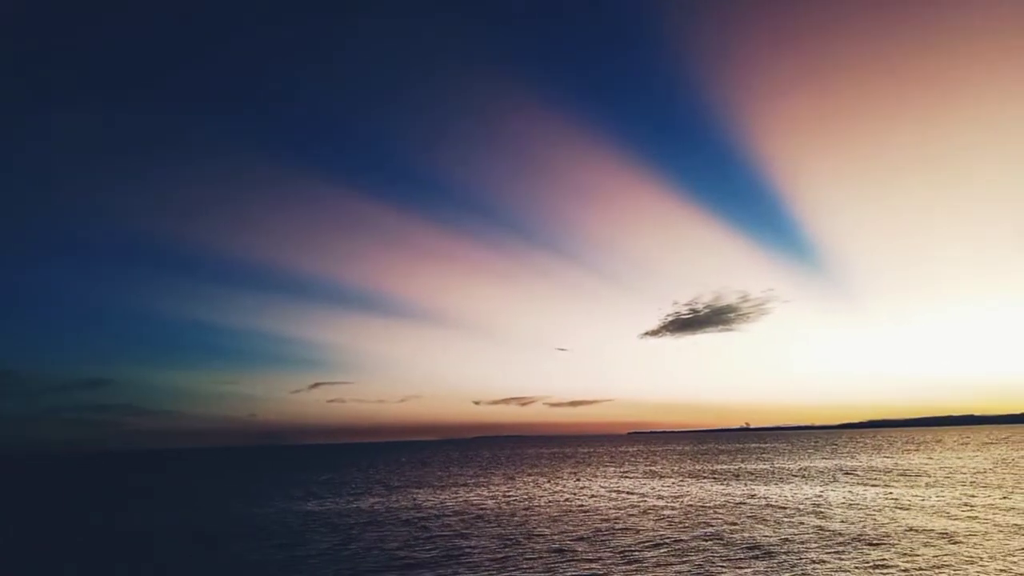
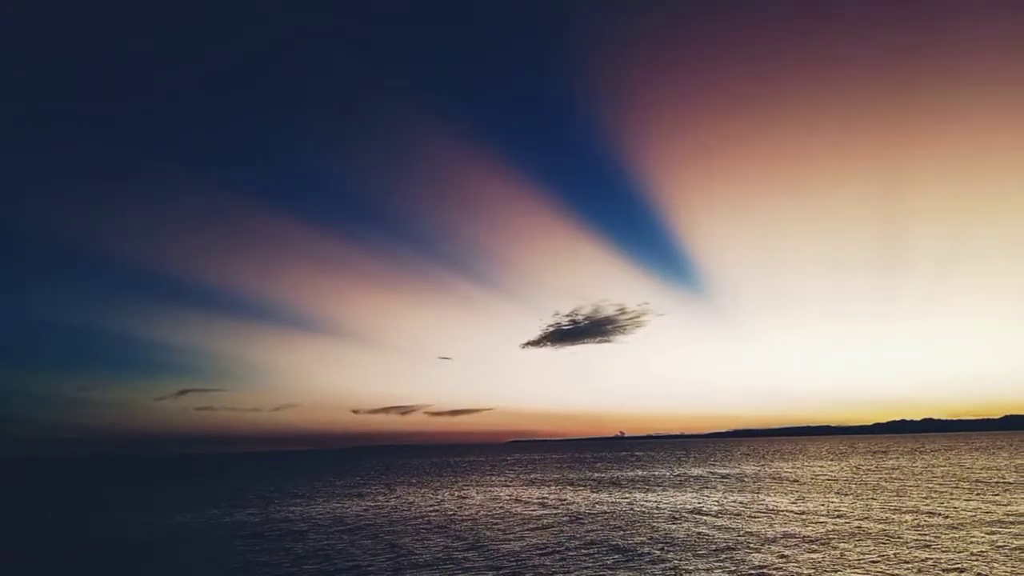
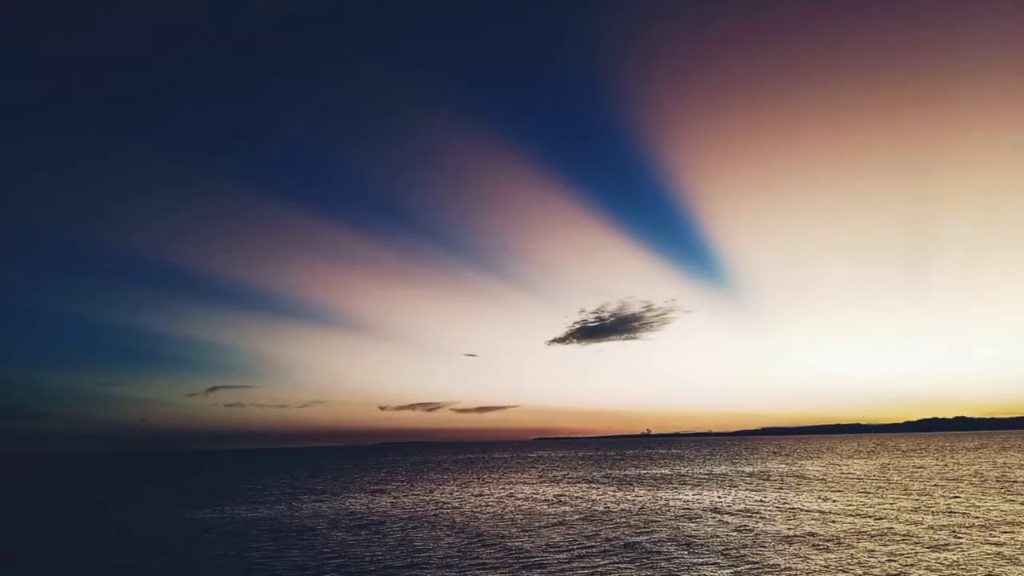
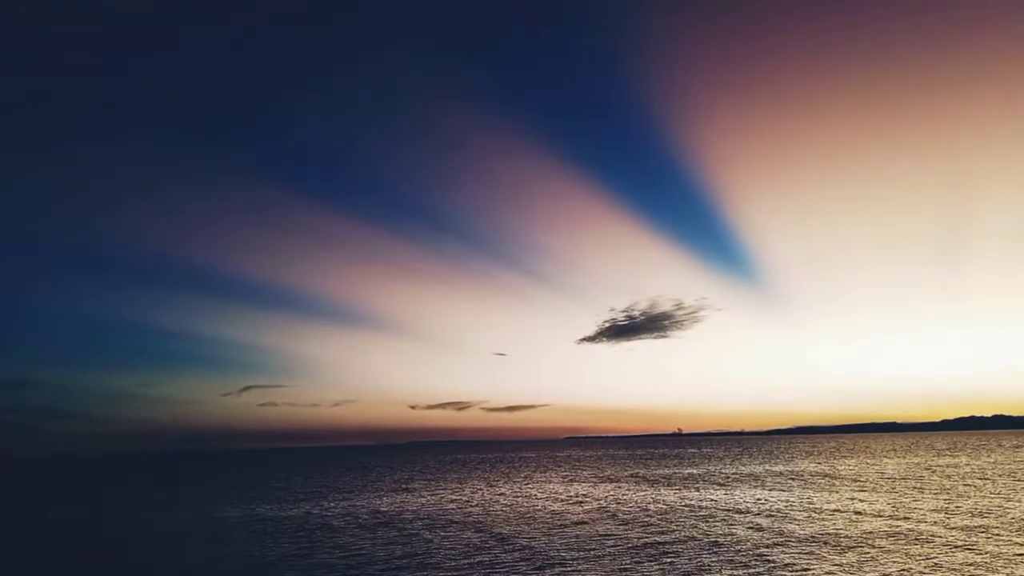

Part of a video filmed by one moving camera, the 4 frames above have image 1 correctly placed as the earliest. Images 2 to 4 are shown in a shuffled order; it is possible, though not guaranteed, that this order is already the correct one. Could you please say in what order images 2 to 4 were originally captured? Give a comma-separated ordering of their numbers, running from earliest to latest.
4, 3, 2
